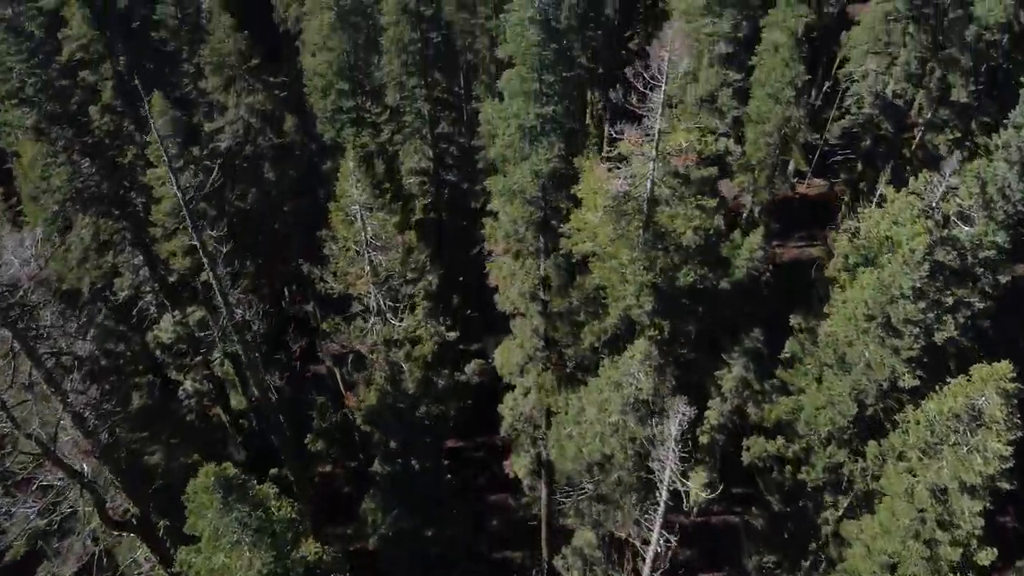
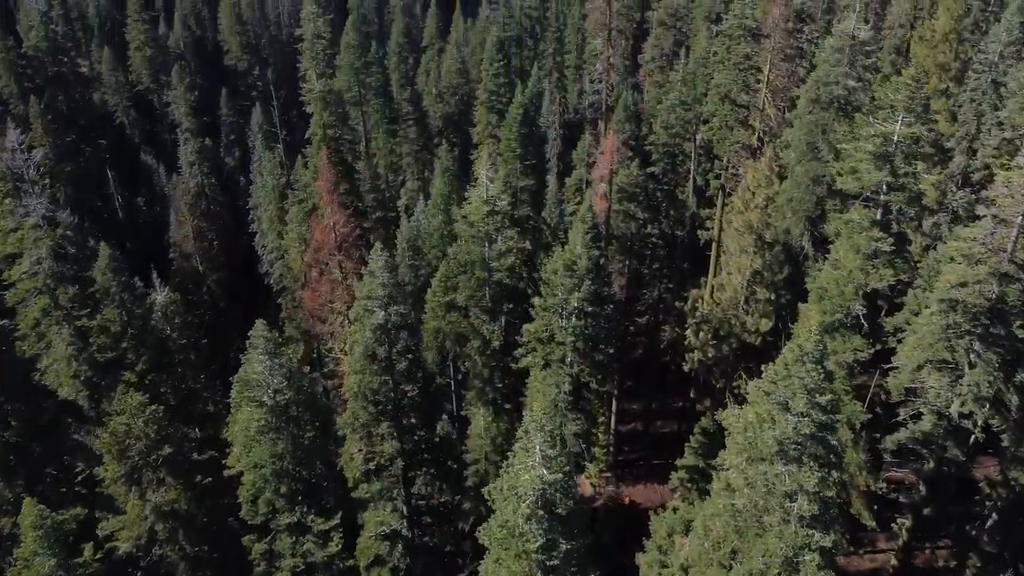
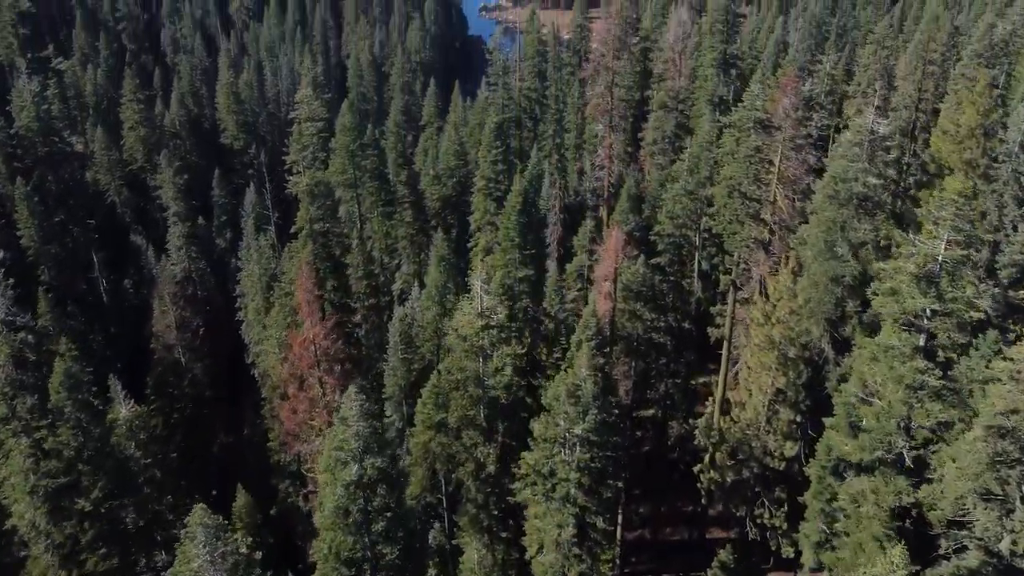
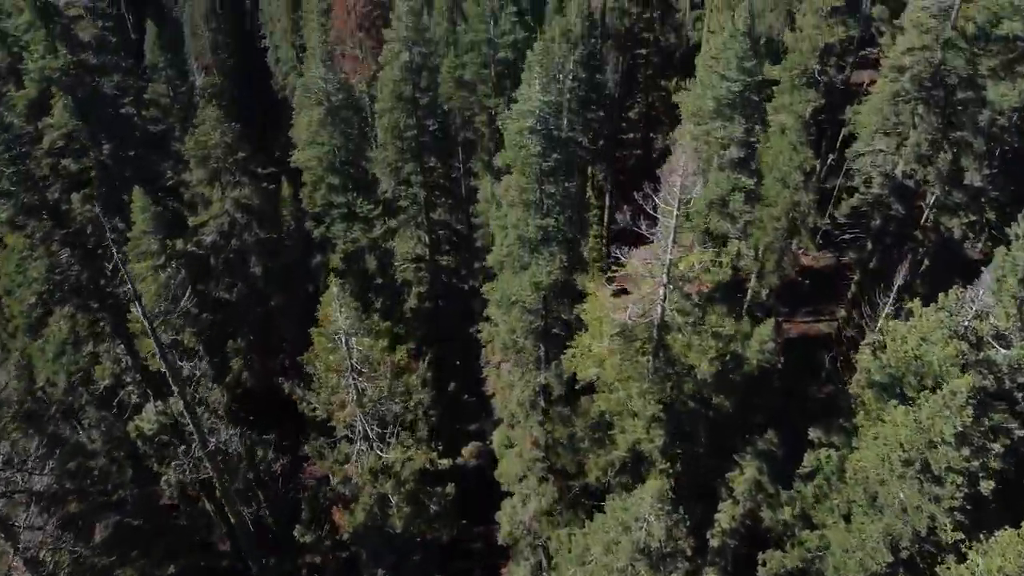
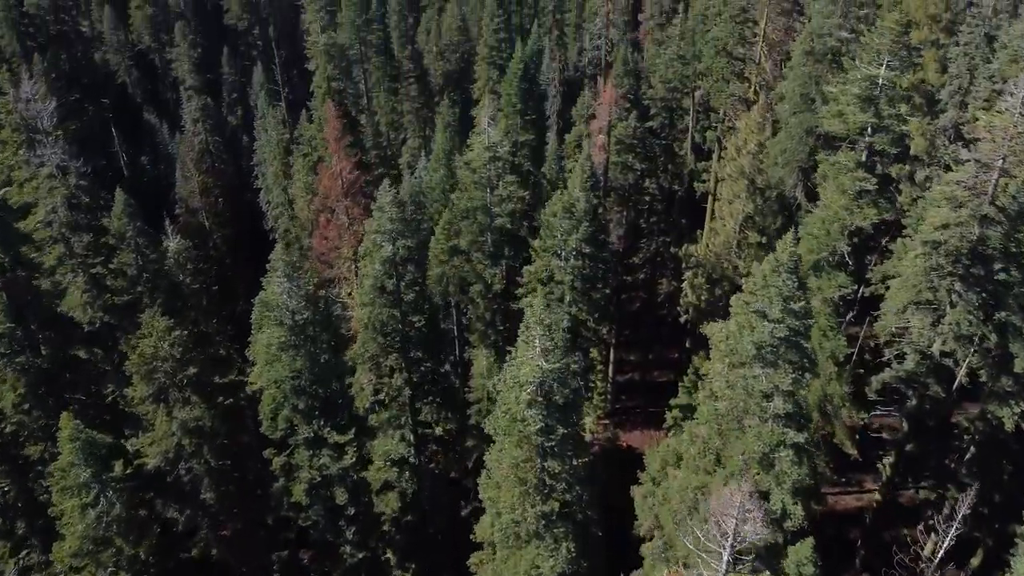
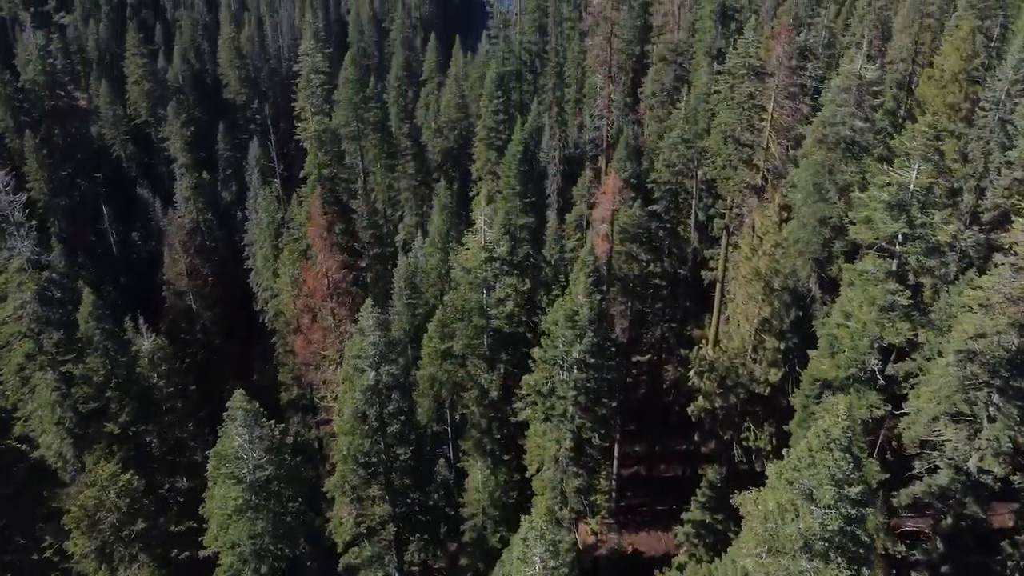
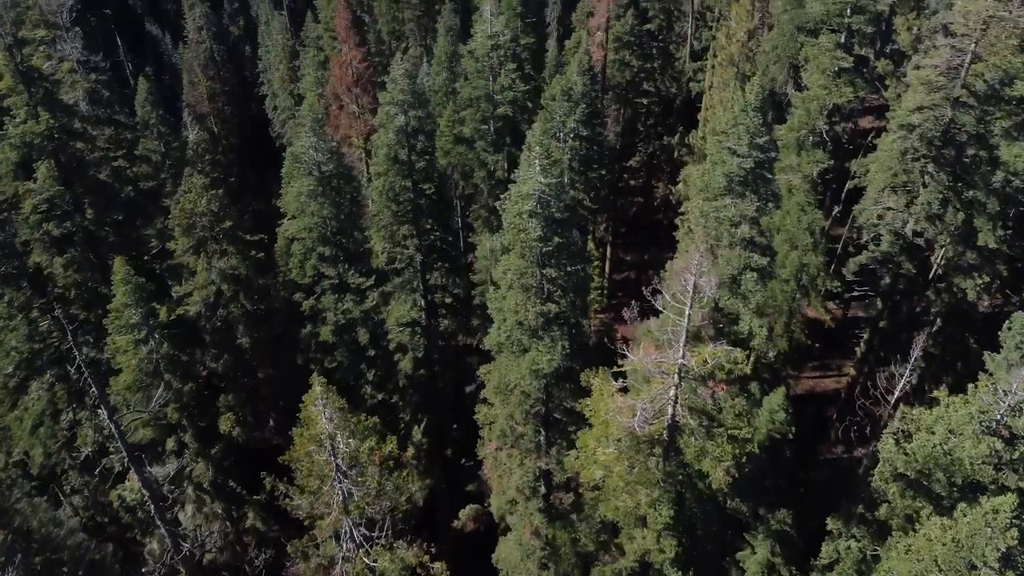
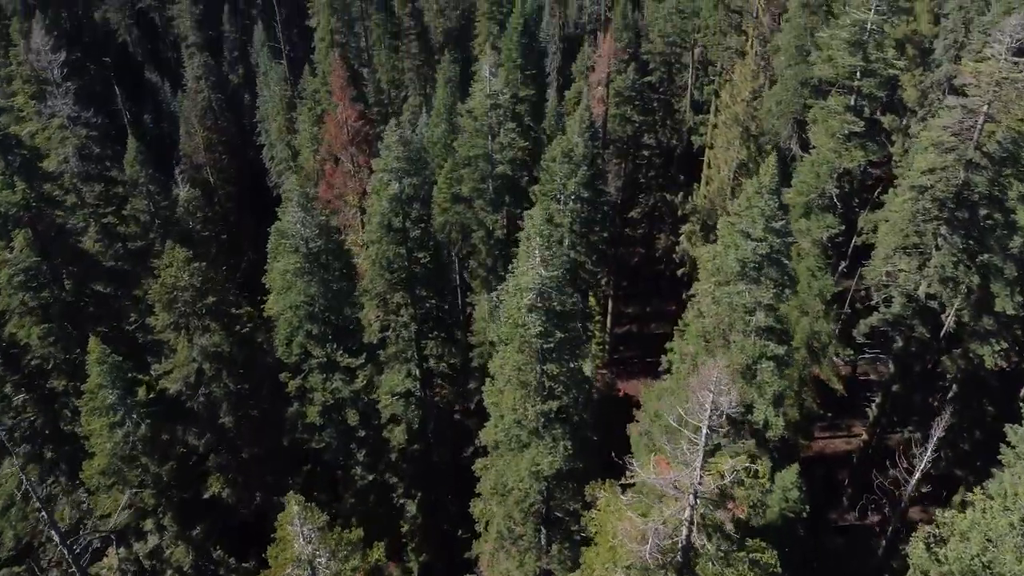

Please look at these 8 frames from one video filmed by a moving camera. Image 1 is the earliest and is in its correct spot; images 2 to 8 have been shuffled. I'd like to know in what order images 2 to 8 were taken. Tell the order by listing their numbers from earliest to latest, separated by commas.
4, 7, 8, 5, 2, 6, 3
